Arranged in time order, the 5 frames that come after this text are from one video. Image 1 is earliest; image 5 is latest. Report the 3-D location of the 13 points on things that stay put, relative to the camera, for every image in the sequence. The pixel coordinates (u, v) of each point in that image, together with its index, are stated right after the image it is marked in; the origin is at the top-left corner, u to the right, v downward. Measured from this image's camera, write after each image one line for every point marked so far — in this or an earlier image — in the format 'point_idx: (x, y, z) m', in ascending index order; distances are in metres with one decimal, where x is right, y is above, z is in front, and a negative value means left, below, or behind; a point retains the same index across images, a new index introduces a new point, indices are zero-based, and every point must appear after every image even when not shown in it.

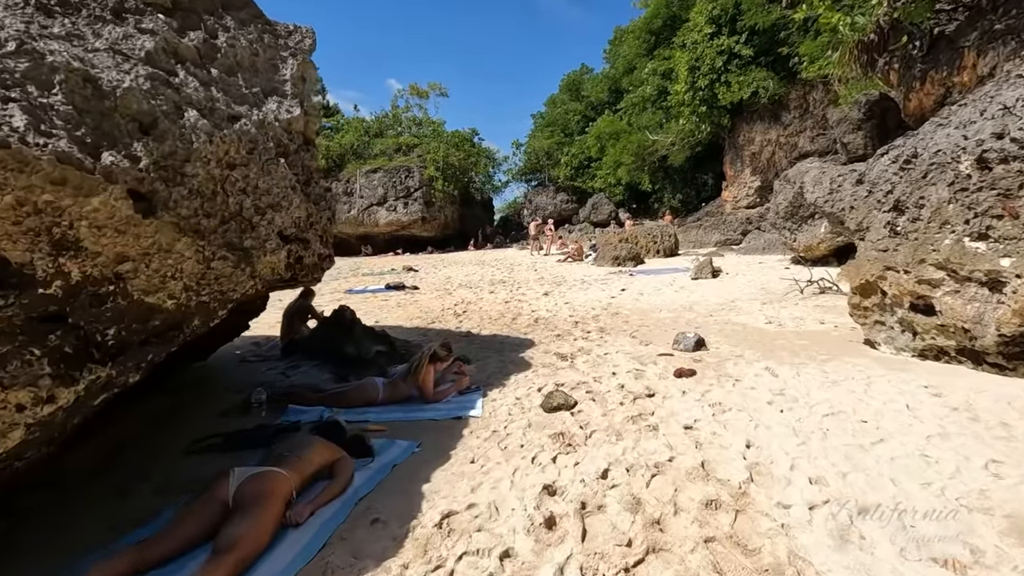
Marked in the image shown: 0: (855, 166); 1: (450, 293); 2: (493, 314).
0: (+4.7, +1.7, +7.4) m
1: (-1.2, -0.1, +10.1) m
2: (-0.3, -0.4, +7.5) m
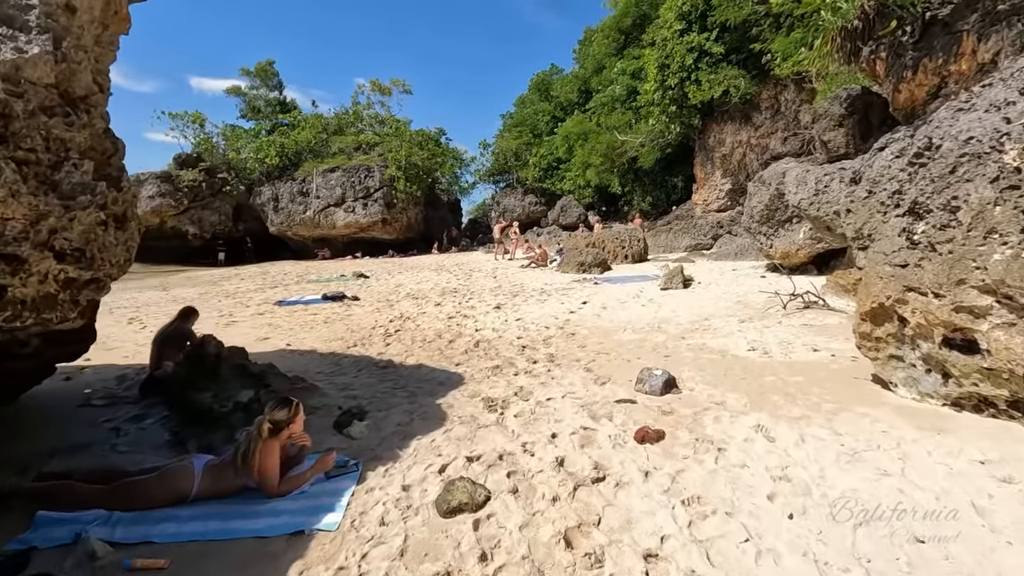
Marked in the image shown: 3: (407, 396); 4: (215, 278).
0: (+4.0, +1.5, +6.5) m
1: (-2.0, -0.3, +8.9) m
2: (-1.0, -0.5, +6.3) m
3: (-0.8, -0.8, +3.8) m
4: (-9.3, +0.3, +16.9) m
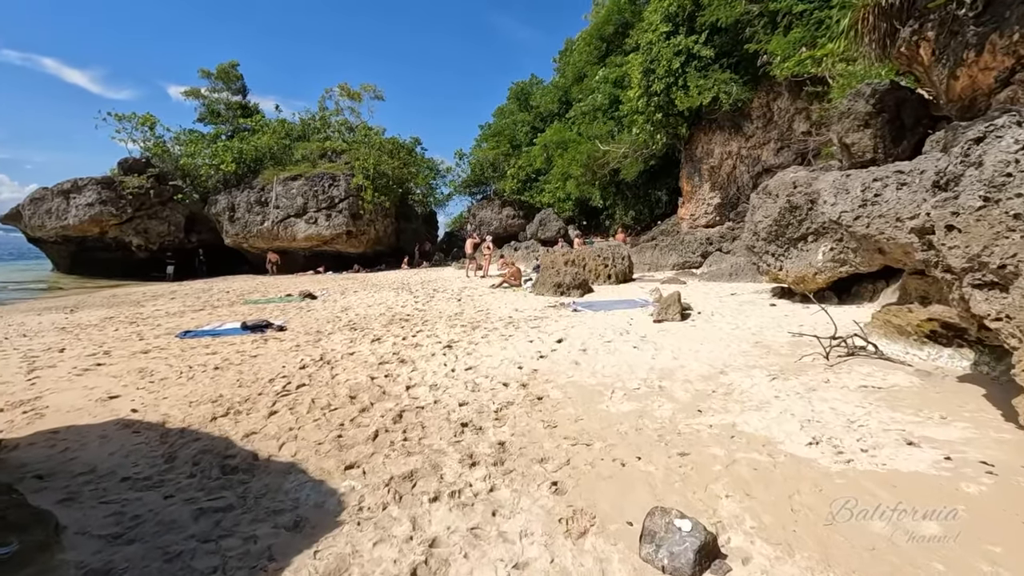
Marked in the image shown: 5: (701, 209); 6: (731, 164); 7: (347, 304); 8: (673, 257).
0: (+3.5, +1.1, +4.9) m
1: (-2.5, -0.7, +7.1) m
2: (-1.4, -0.9, +4.5) m
3: (-1.1, -1.1, +2.0) m
4: (-10.1, -0.2, +14.8) m
5: (+6.6, +2.8, +19.2) m
6: (+7.2, +4.1, +18.2) m
7: (-3.6, -0.3, +11.8) m
8: (+5.2, +1.0, +17.6) m
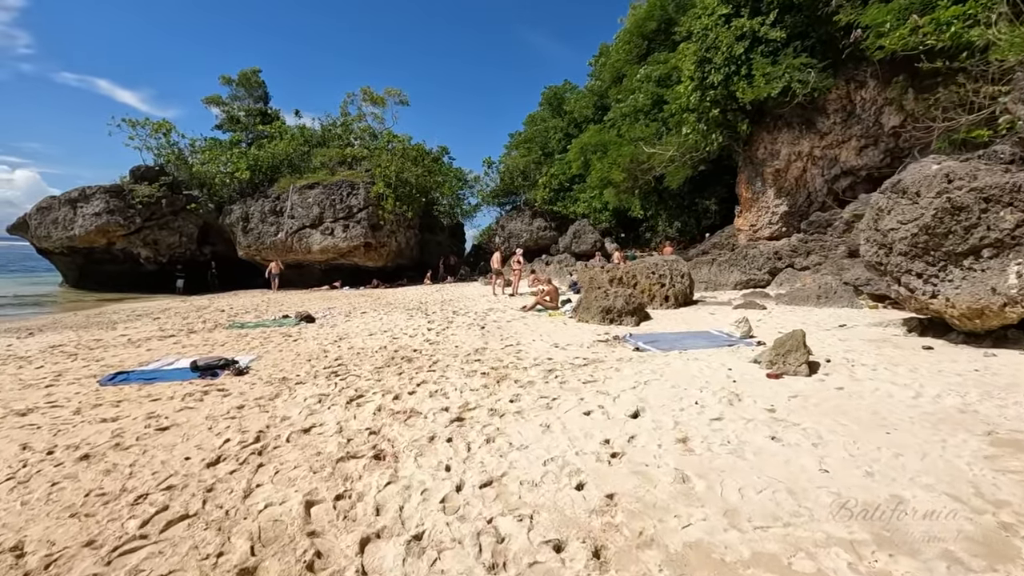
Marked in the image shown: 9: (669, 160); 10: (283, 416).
0: (+3.8, +0.8, +2.4) m
1: (-2.2, -1.0, +4.9) m
2: (-1.2, -1.1, +2.3) m
3: (-1.0, -1.2, -0.2) m
4: (-9.3, -0.7, +13.0) m
5: (+7.7, +2.1, +16.6) m
6: (+8.2, +3.5, +15.6) m
7: (-3.0, -0.7, +9.6) m
8: (+6.2, +0.4, +15.1) m
9: (+5.7, +4.6, +19.5) m
10: (-1.8, -1.0, +4.4) m
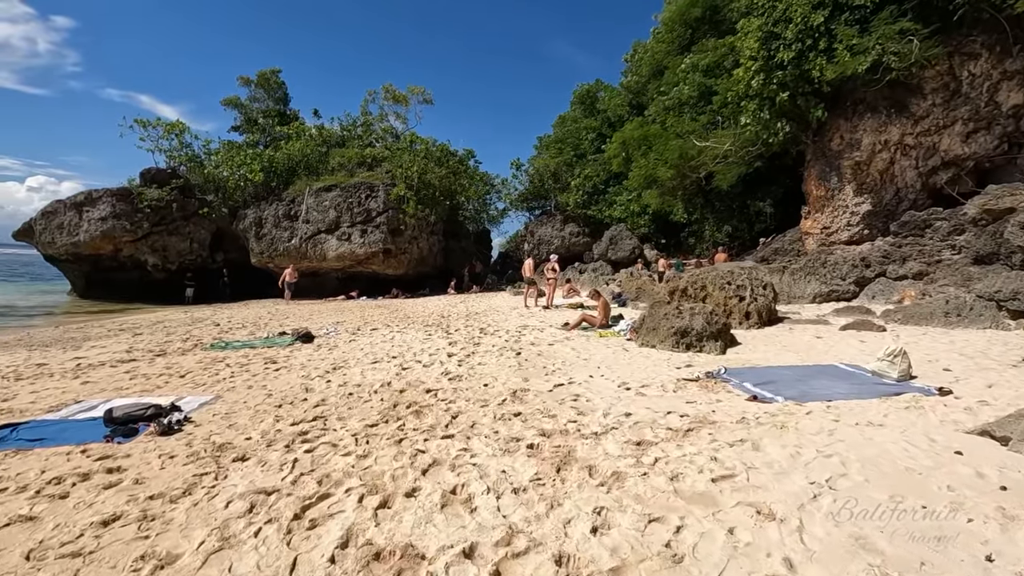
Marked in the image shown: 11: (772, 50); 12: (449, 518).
0: (+4.1, +0.7, +0.2) m
1: (-1.8, -1.1, +2.9) m
2: (-0.9, -1.2, +0.2) m
3: (-0.9, -1.3, -2.3) m
4: (-8.5, -0.9, +11.3) m
5: (+8.6, +1.8, +14.2) m
6: (+9.1, +3.2, +13.2) m
7: (-2.3, -0.9, +7.7) m
8: (+7.0, +0.1, +12.7) m
9: (+6.8, +4.3, +17.2) m
10: (-1.5, -1.1, +2.3) m
11: (+6.6, +6.1, +13.6) m
12: (-0.3, -1.1, +2.5) m
